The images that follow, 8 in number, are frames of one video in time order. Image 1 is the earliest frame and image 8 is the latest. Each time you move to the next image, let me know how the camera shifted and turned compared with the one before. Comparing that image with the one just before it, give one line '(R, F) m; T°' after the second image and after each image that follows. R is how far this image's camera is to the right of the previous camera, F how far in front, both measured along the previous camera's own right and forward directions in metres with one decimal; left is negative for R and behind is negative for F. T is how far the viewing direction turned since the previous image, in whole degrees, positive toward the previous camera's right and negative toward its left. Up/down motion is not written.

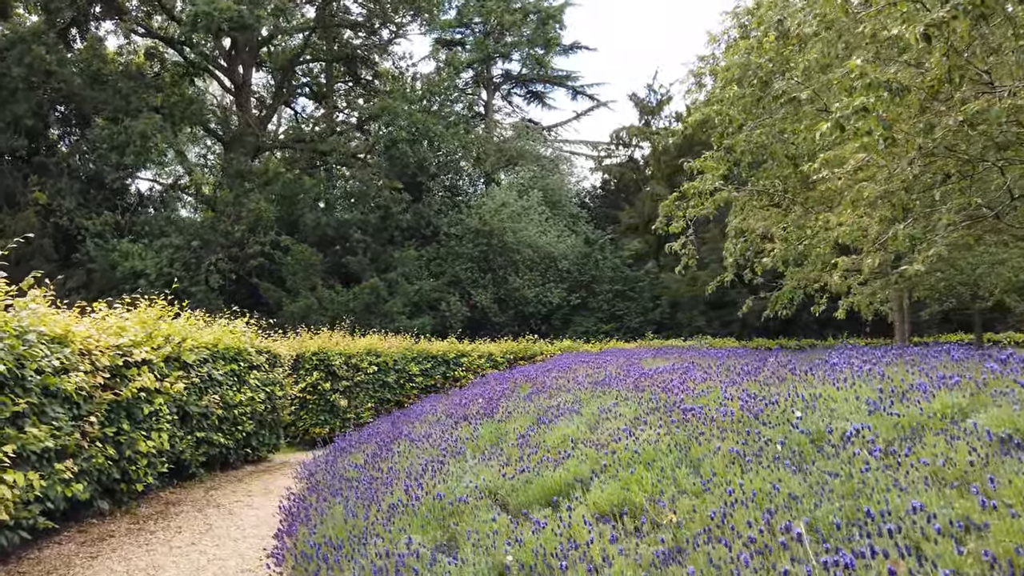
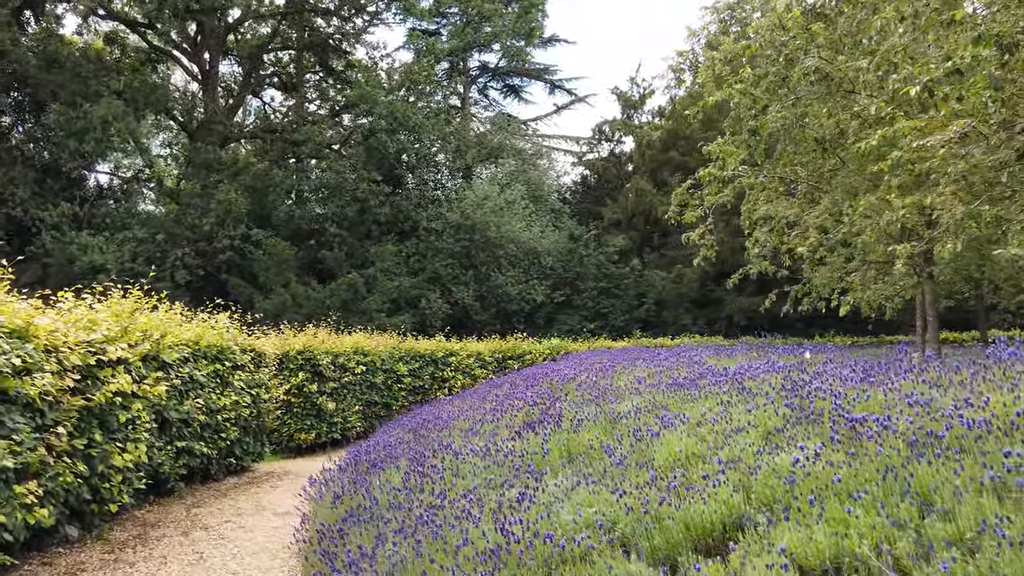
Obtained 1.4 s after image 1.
(-0.5, +0.8) m; +3°
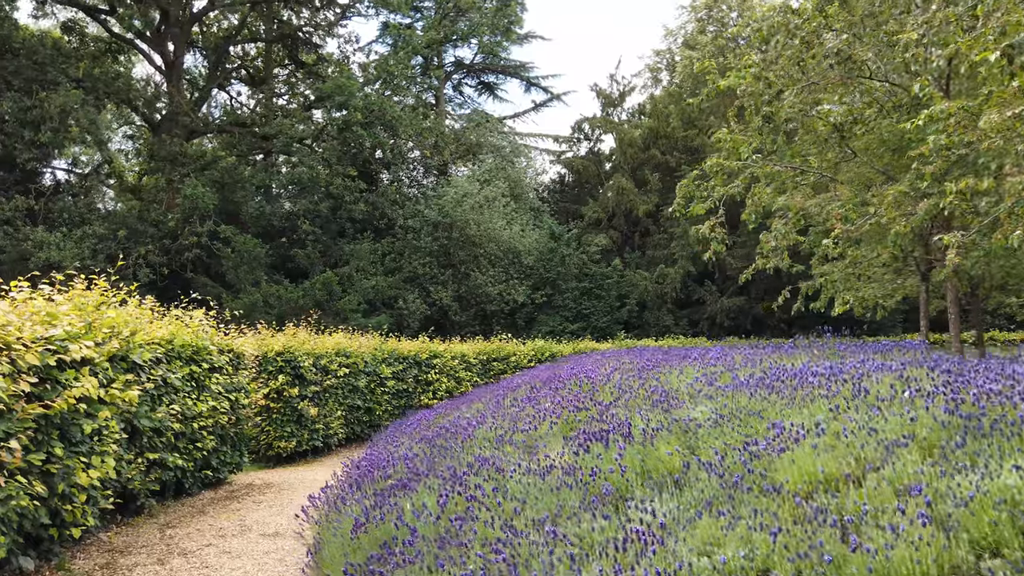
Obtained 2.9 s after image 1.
(-0.4, +0.7) m; +3°
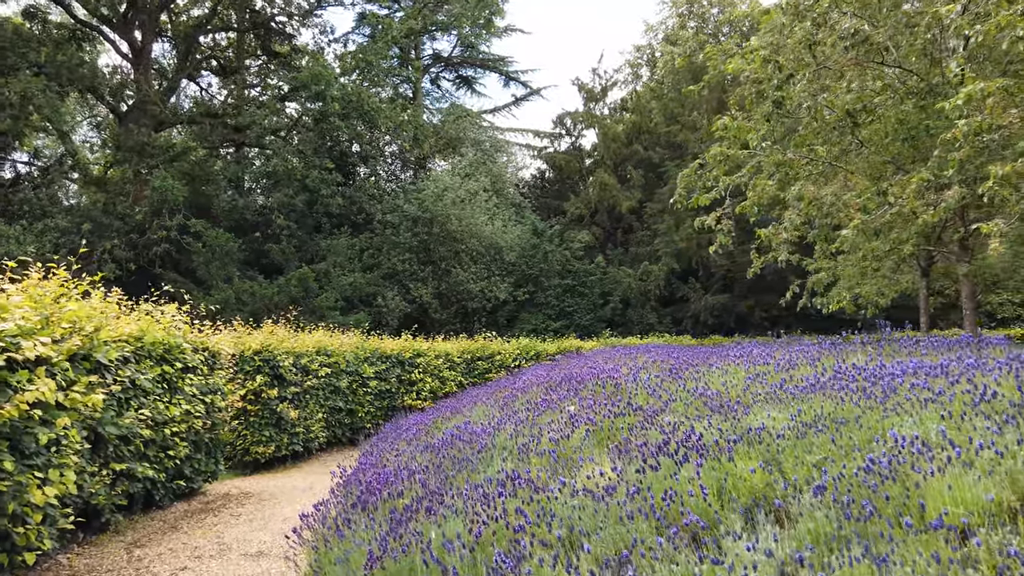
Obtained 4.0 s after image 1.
(-0.3, +0.6) m; +2°
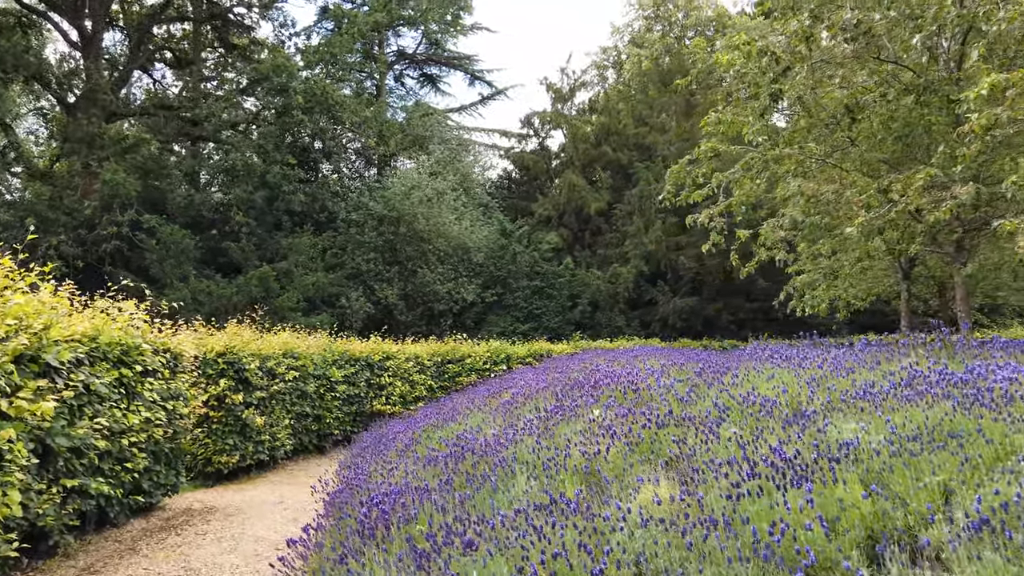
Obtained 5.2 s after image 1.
(-0.3, +0.5) m; +3°
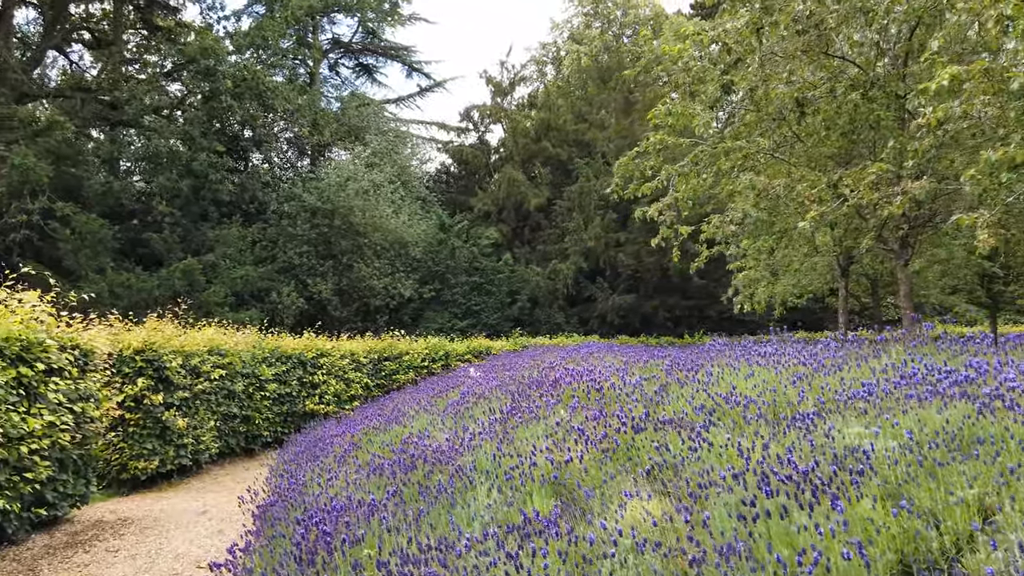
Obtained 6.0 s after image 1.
(-0.1, +0.4) m; +5°
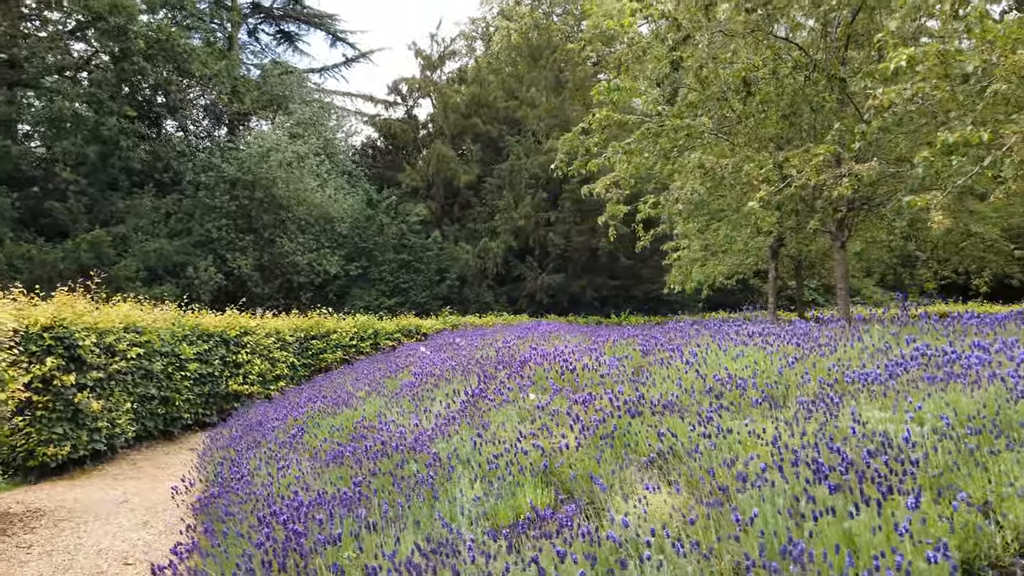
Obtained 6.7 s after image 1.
(-0.2, +0.3) m; +6°
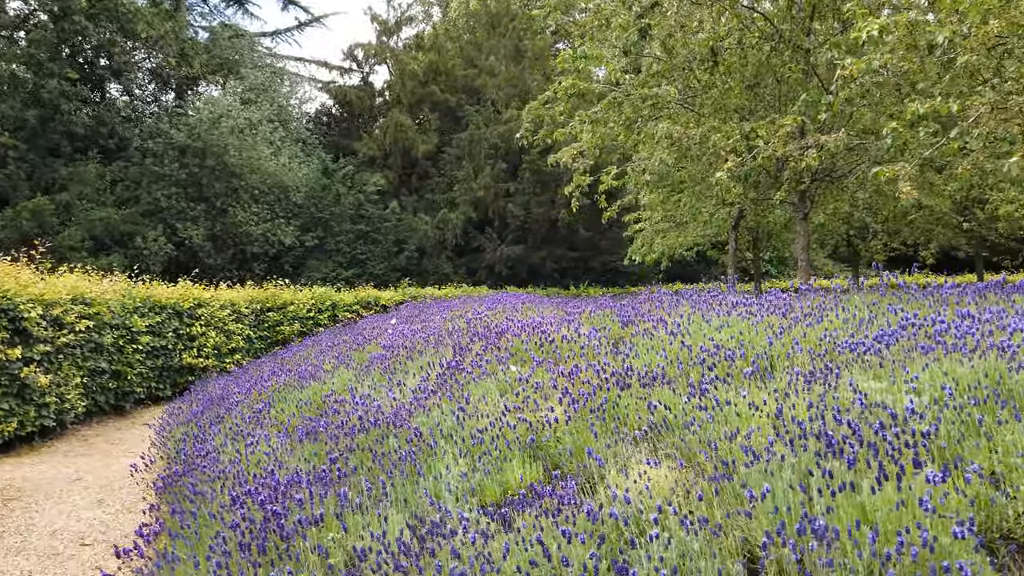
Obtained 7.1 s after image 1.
(-0.1, +0.1) m; +3°
